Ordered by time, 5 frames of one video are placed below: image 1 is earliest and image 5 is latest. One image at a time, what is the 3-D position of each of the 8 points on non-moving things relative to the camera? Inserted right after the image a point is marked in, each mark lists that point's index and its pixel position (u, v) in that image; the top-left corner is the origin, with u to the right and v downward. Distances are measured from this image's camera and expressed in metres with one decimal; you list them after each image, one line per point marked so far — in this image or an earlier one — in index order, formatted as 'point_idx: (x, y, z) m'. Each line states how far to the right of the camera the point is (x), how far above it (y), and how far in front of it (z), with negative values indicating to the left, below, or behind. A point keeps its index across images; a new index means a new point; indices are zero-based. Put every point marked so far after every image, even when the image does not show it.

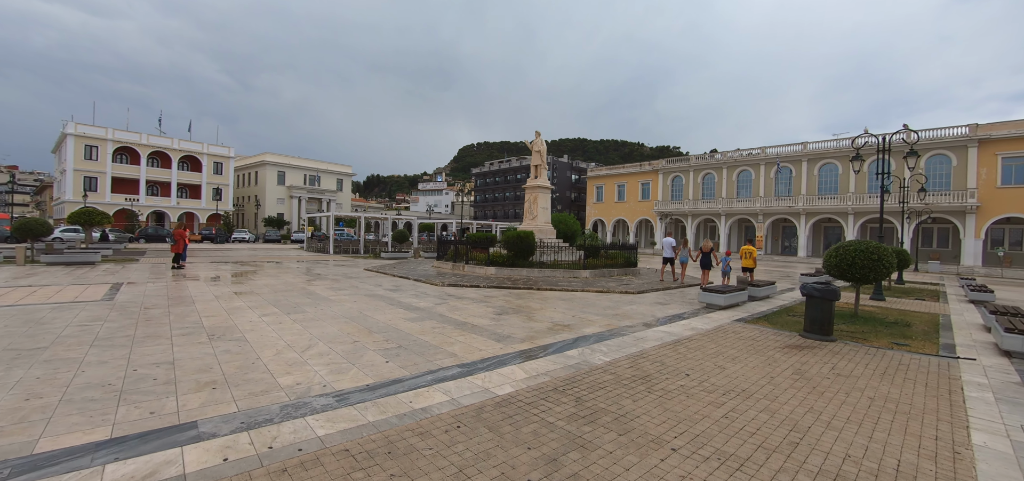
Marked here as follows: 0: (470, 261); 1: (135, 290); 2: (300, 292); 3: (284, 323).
0: (-1.6, -0.8, +15.0) m
1: (-8.9, -1.2, +9.4) m
2: (-5.1, -1.3, +9.6) m
3: (-3.7, -1.3, +6.4) m
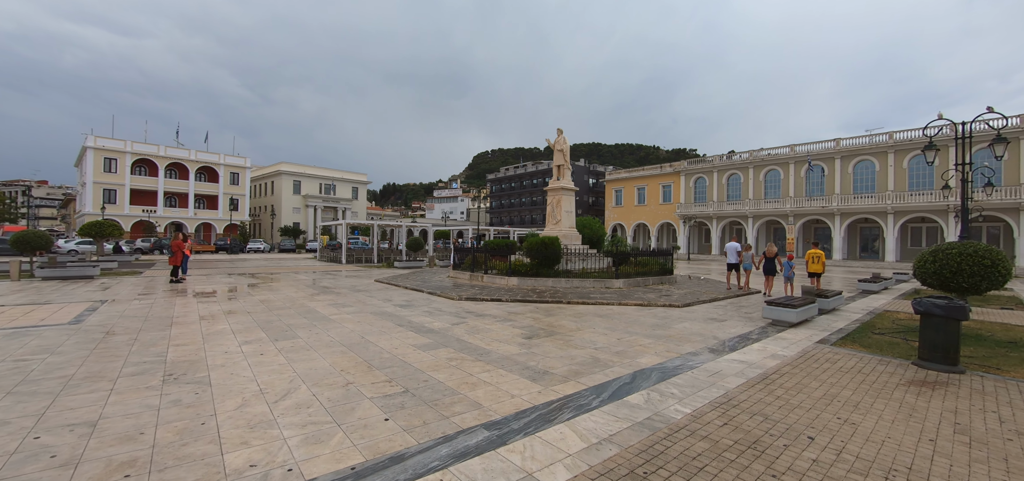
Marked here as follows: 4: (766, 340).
0: (-0.8, -1.0, +13.7) m
1: (-8.3, -1.4, +8.4) m
2: (-4.6, -1.5, +8.4) m
3: (-3.2, -1.5, +5.2) m
4: (+4.3, -1.7, +6.8) m
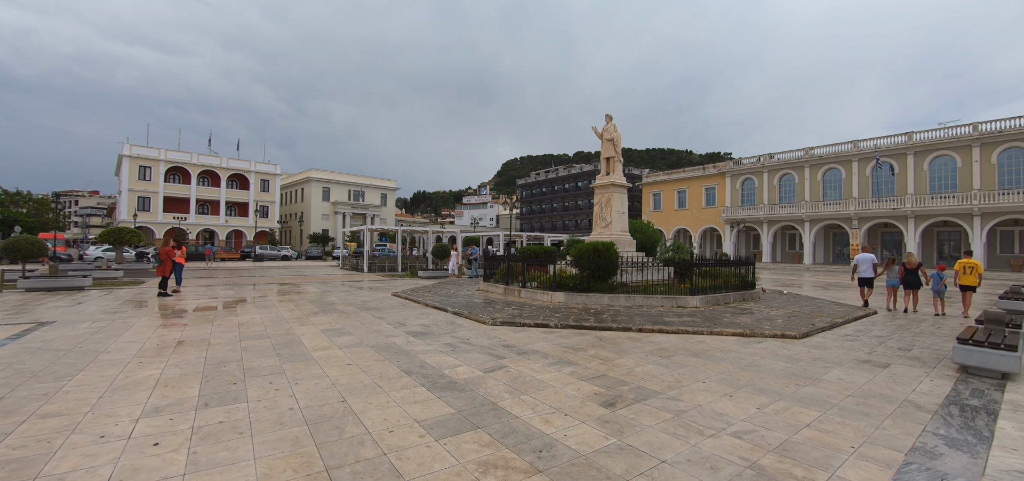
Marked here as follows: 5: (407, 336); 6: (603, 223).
0: (+0.4, -1.2, +11.3) m
1: (-7.5, -1.5, +6.5) m
2: (-3.7, -1.6, +6.3) m
3: (-2.6, -1.5, +3.0) m
4: (+5.0, -1.7, +4.1) m
5: (-1.8, -1.6, +6.7) m
6: (+3.1, +0.6, +13.8) m
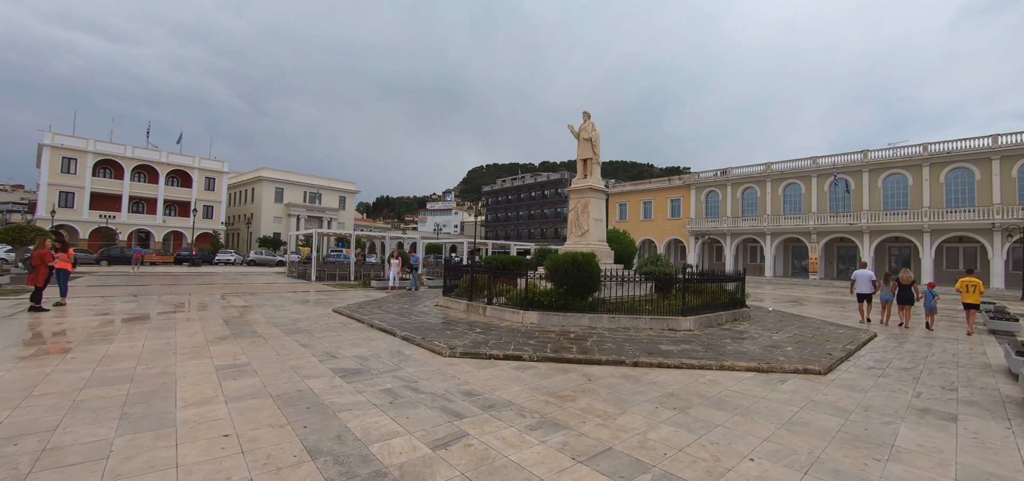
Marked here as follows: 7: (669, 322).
0: (-0.4, -1.4, +9.8) m
1: (-7.9, -1.5, +4.3) m
2: (-4.1, -1.6, +4.4) m
3: (-2.7, -1.5, +1.2) m
4: (+4.8, -1.9, +2.9) m
5: (-2.2, -1.7, +5.0) m
6: (+2.1, +0.3, +12.5) m
7: (+3.3, -1.7, +8.3) m
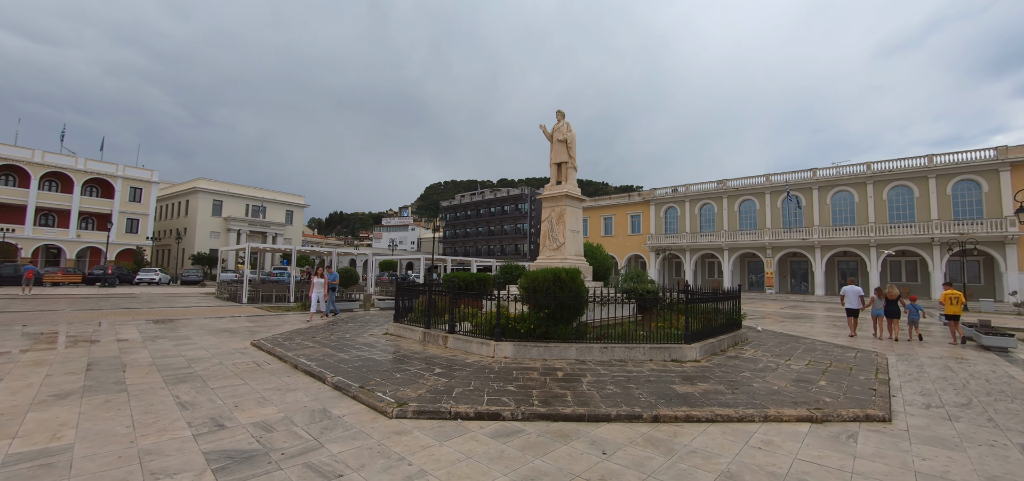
0: (-1.1, -1.7, +8.0) m
1: (-8.0, -1.6, +1.9) m
2: (-4.2, -1.7, +2.3) m
3: (-2.5, -1.4, -0.7) m
4: (+4.8, -1.9, +1.7) m
5: (-2.4, -1.8, +3.1) m
6: (+1.2, -0.1, +11.1) m
7: (+2.8, -1.9, +6.9) m
